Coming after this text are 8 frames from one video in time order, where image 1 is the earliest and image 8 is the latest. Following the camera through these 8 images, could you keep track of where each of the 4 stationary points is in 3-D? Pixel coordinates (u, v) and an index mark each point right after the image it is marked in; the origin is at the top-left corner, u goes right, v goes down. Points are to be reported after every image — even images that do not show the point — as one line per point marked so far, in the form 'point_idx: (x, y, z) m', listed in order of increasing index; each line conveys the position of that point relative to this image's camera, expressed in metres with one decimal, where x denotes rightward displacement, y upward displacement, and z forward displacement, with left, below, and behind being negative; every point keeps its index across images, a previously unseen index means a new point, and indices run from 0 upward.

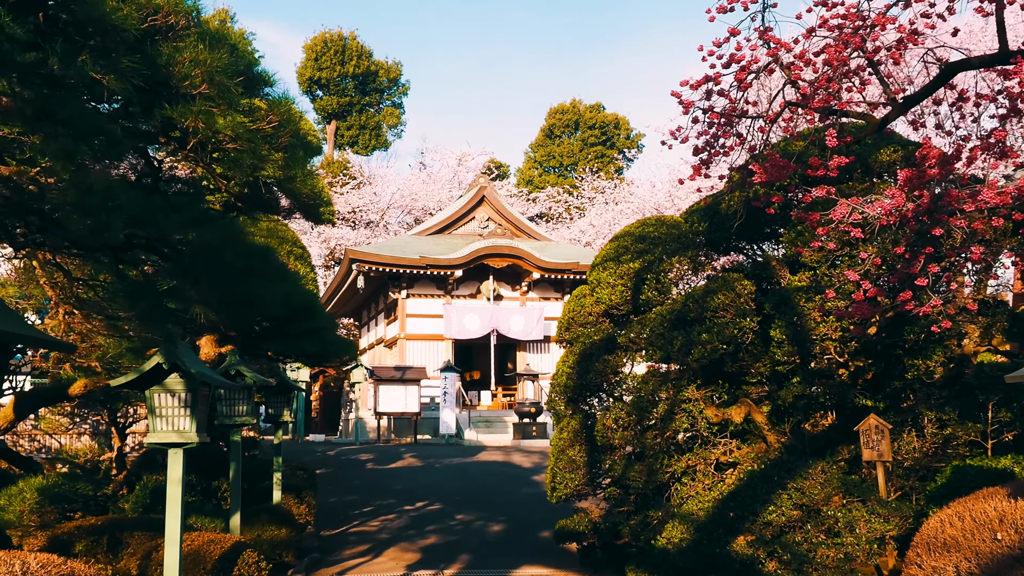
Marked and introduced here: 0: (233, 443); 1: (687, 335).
0: (-2.4, -1.4, +7.2) m
1: (+1.7, -0.5, +8.0) m
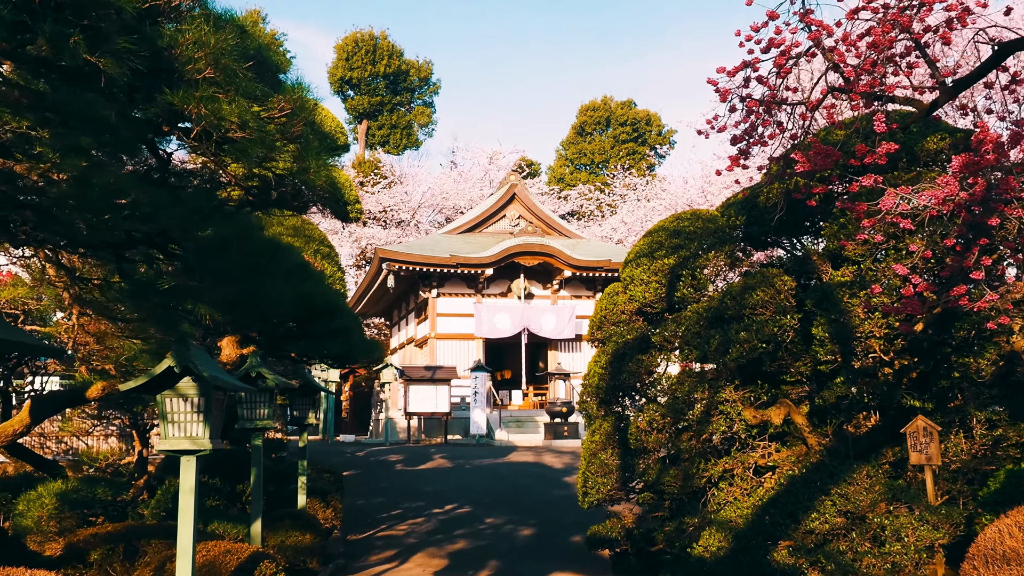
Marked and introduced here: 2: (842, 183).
0: (-2.2, -1.4, +7.0) m
1: (+2.0, -0.4, +7.7) m
2: (+3.0, +0.9, +7.6) m
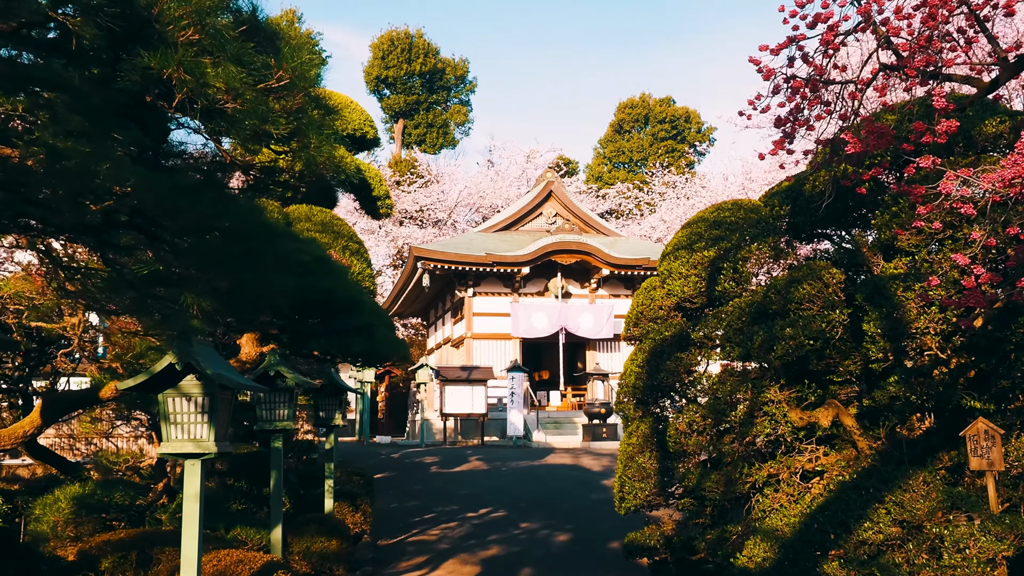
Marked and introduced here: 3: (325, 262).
0: (-1.9, -1.3, +6.7) m
1: (+2.2, -0.4, +7.2) m
2: (+3.3, +1.0, +7.1) m
3: (-1.7, +0.2, +7.2) m
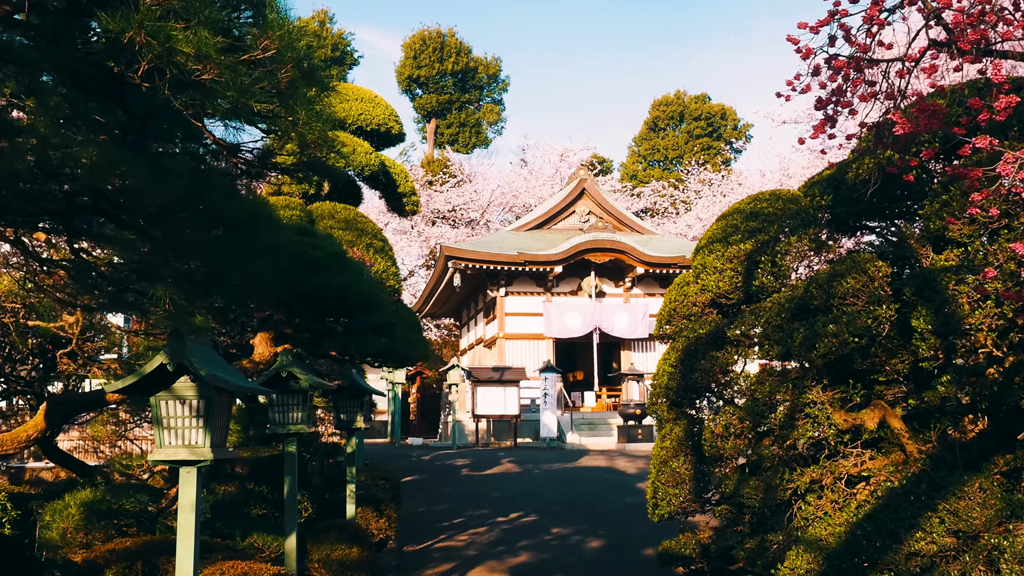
0: (-1.8, -1.3, +6.5) m
1: (+2.4, -0.3, +6.8) m
2: (+3.4, +1.0, +6.6) m
3: (-1.5, +0.3, +6.9) m
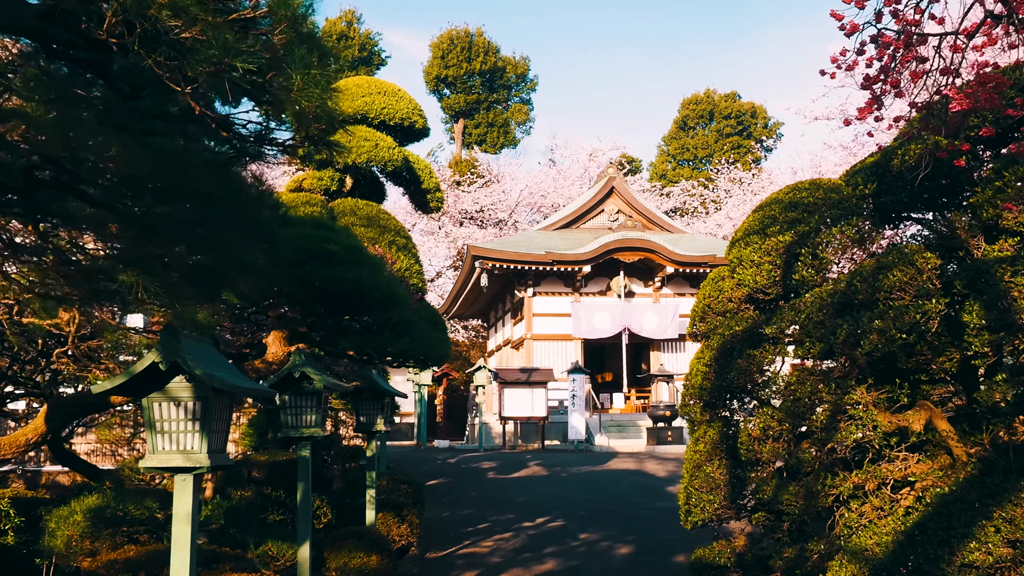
0: (-1.6, -1.3, +6.2) m
1: (+2.6, -0.3, +6.3) m
2: (+3.6, +1.1, +6.2) m
3: (-1.3, +0.3, +6.6) m
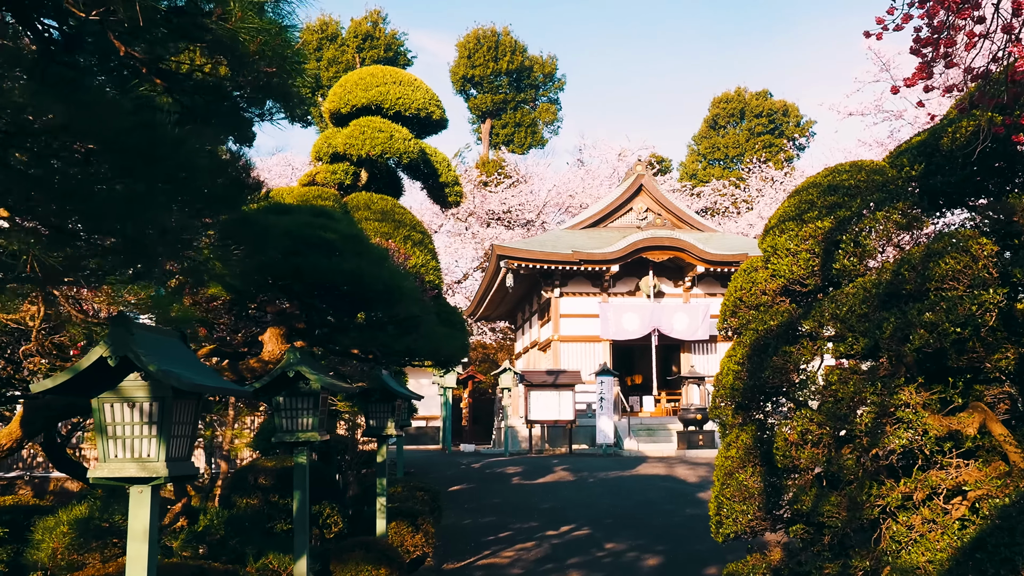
0: (-1.5, -1.2, +5.7) m
1: (+2.7, -0.2, +5.7) m
2: (+3.7, +1.2, +5.5) m
3: (-1.2, +0.3, +6.1) m
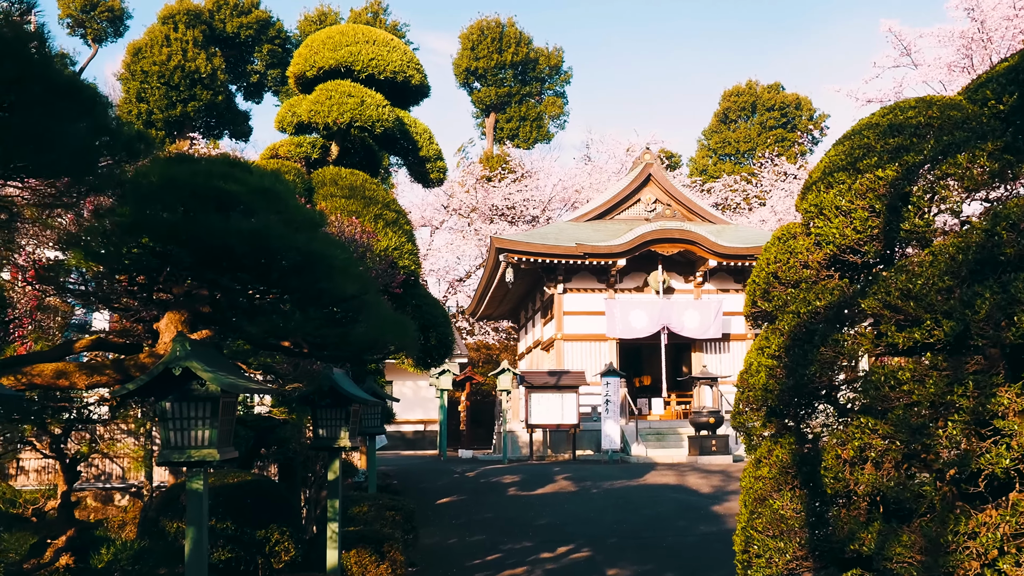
0: (-1.7, -1.1, +4.3) m
1: (+2.5, 0.0, +4.3) m
2: (+3.5, +1.3, +4.1) m
3: (-1.4, +0.5, +4.7) m
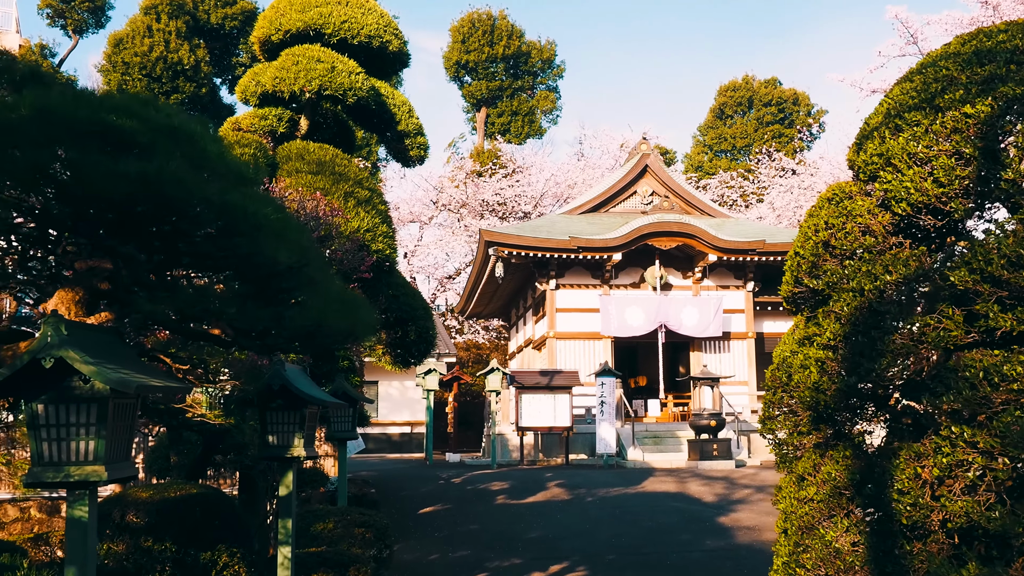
0: (-1.8, -0.9, +3.3) m
1: (+2.4, +0.1, +3.3) m
2: (+3.4, +1.5, +3.1) m
3: (-1.5, +0.6, +3.7) m
